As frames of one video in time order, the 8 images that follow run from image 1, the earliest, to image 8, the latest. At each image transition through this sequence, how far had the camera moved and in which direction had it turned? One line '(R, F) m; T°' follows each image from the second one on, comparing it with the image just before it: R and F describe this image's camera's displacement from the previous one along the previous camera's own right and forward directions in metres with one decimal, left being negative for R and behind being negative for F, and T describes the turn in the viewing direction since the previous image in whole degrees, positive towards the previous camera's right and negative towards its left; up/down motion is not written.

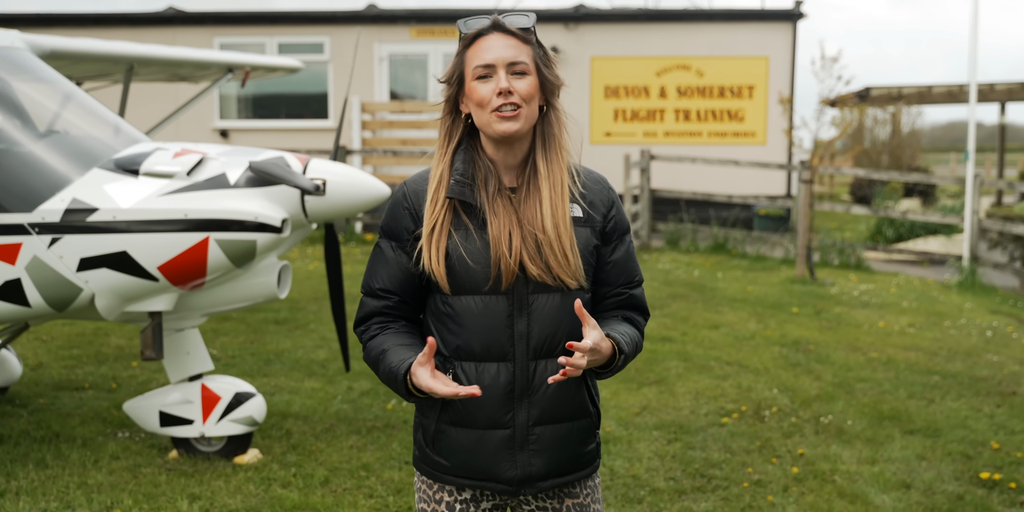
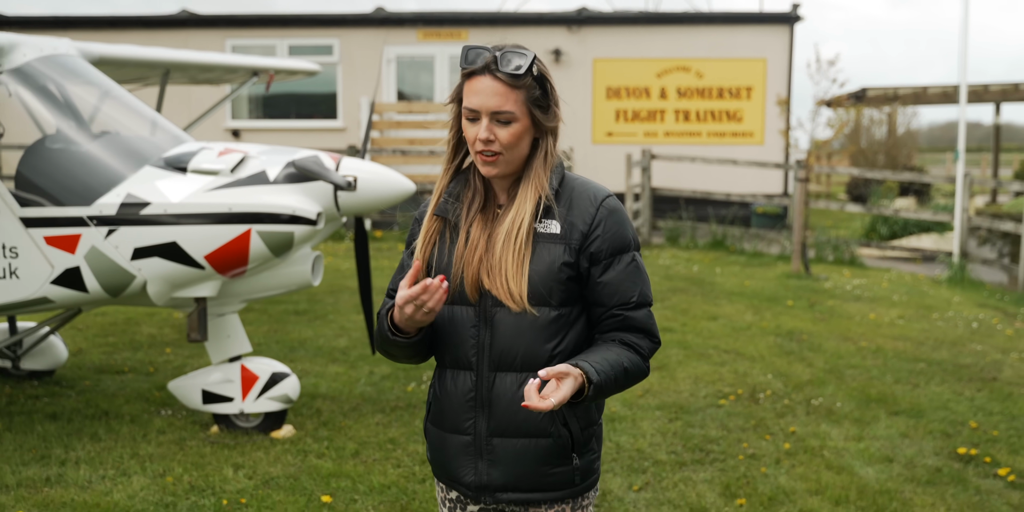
(-0.1, -0.4) m; 0°
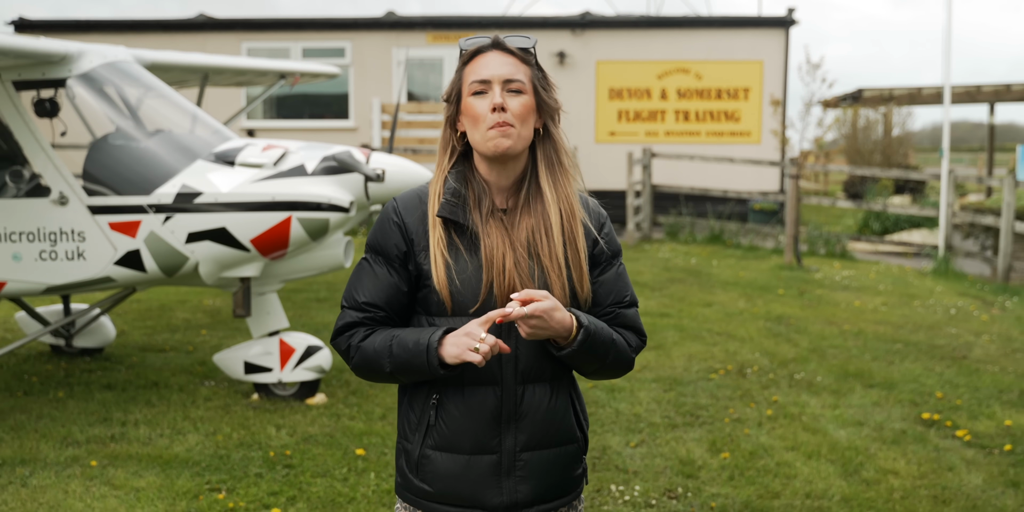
(0.0, -0.5) m; 0°
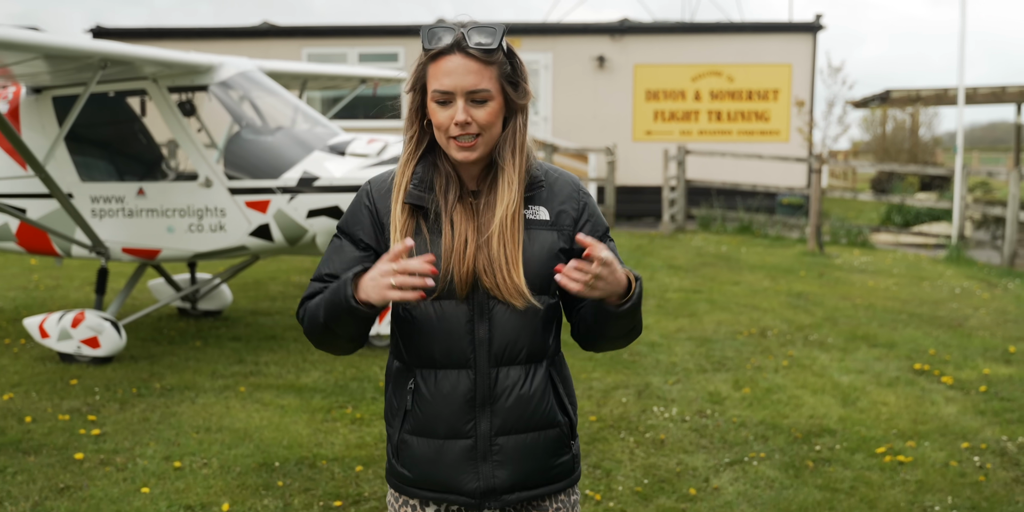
(-0.1, -1.0) m; -2°
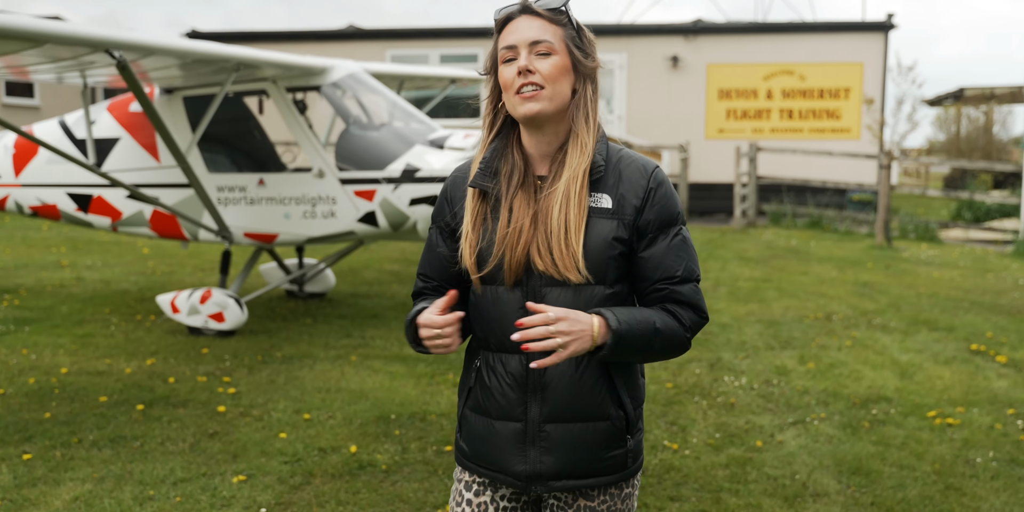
(-0.1, -0.5) m; -3°
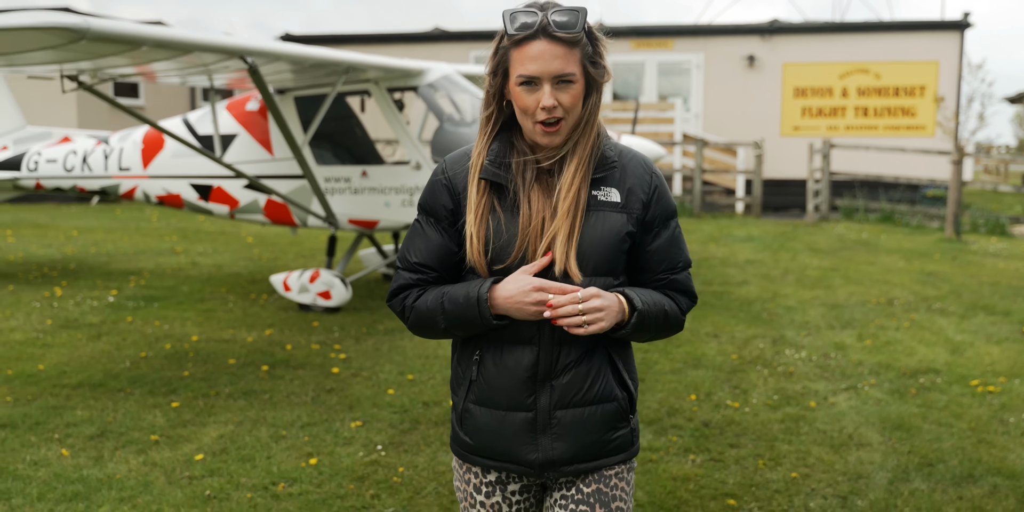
(0.0, -0.6) m; -4°
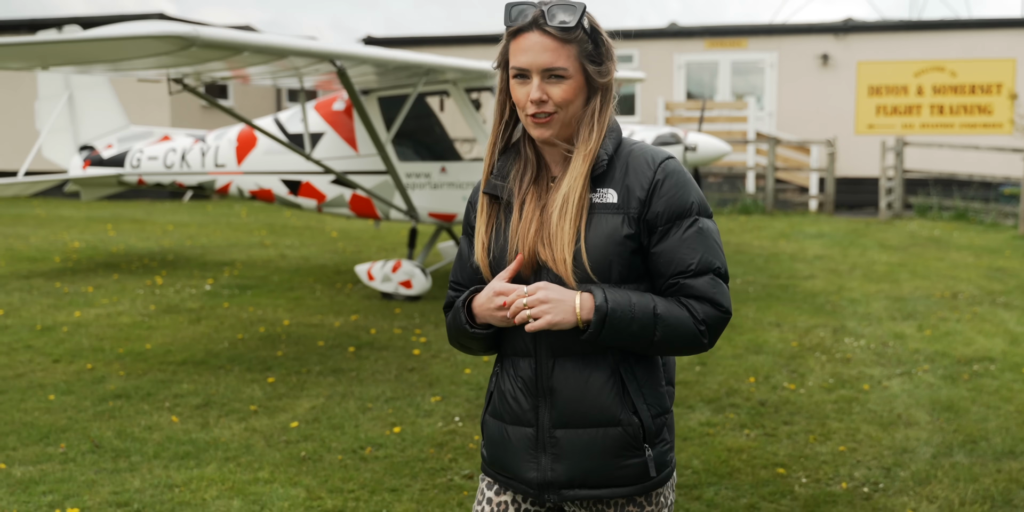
(0.0, -0.3) m; -4°
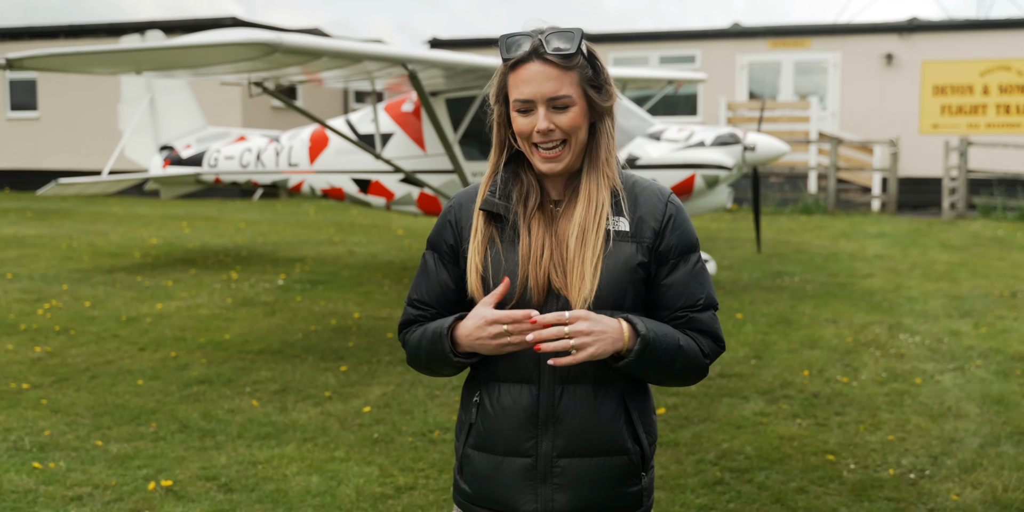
(0.0, -0.2) m; -3°
